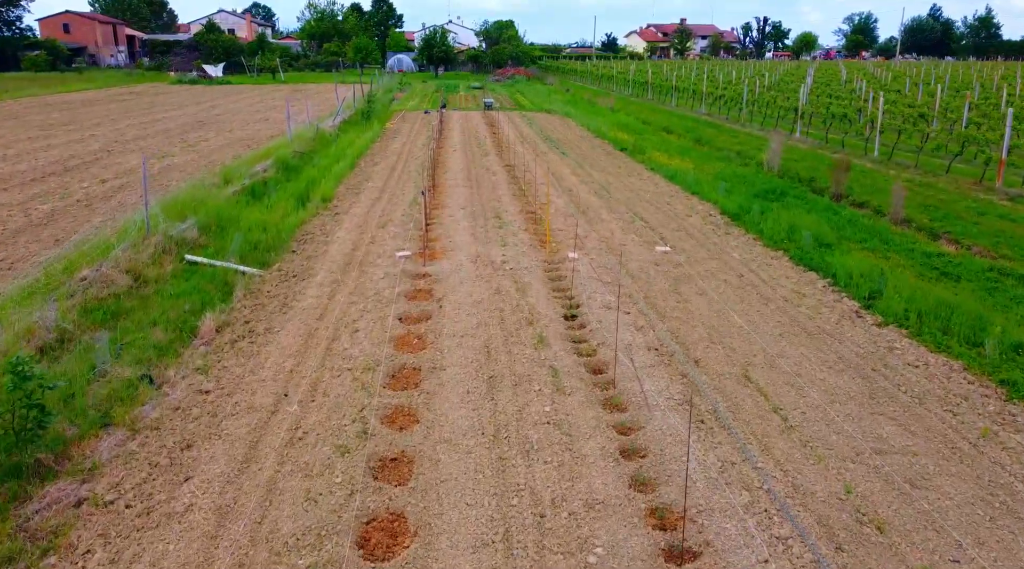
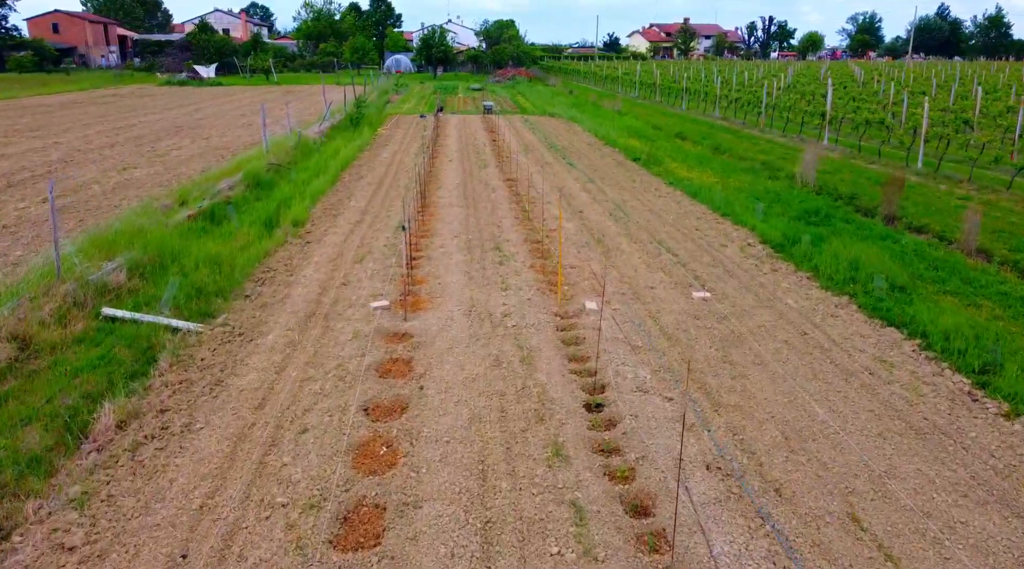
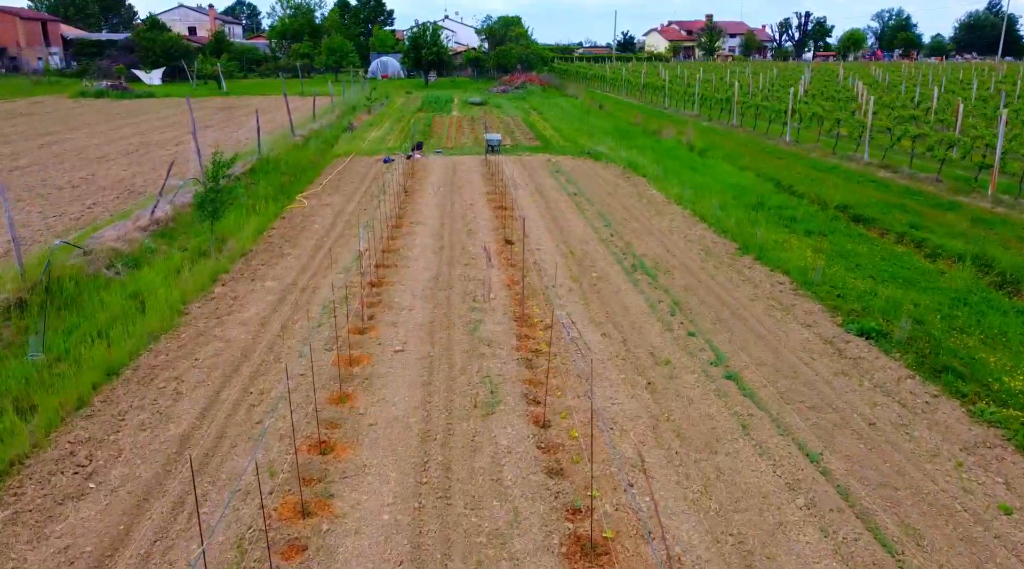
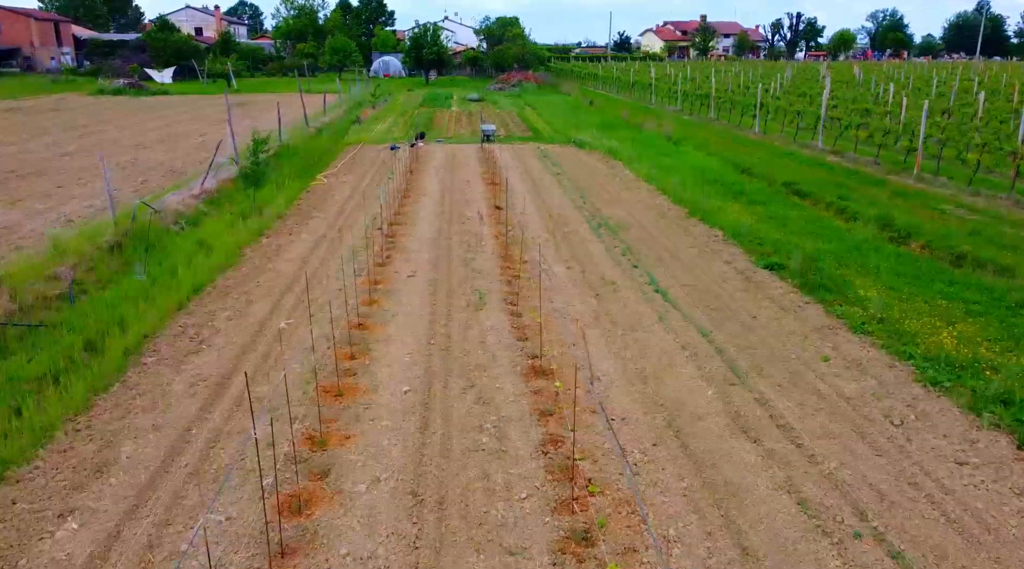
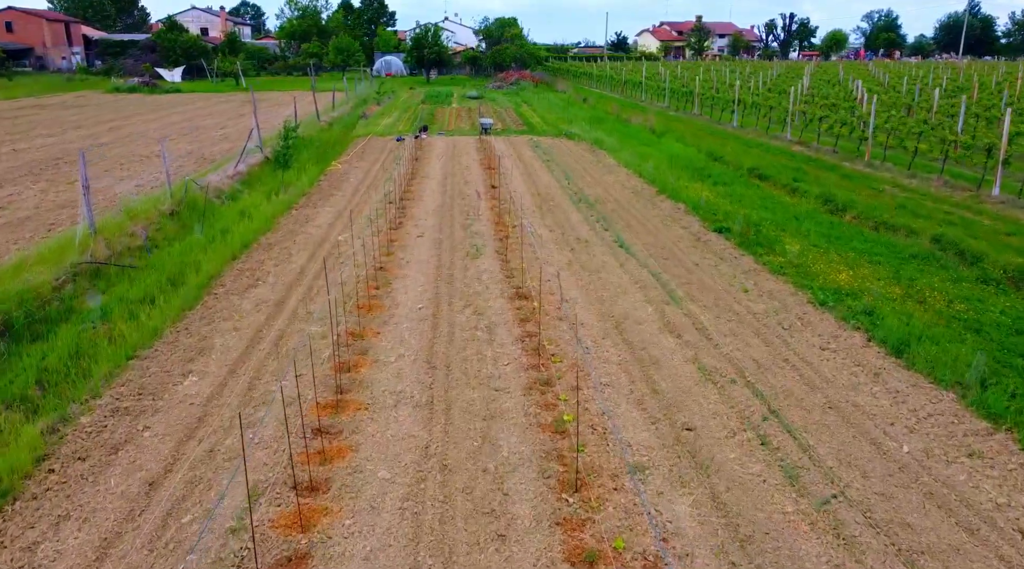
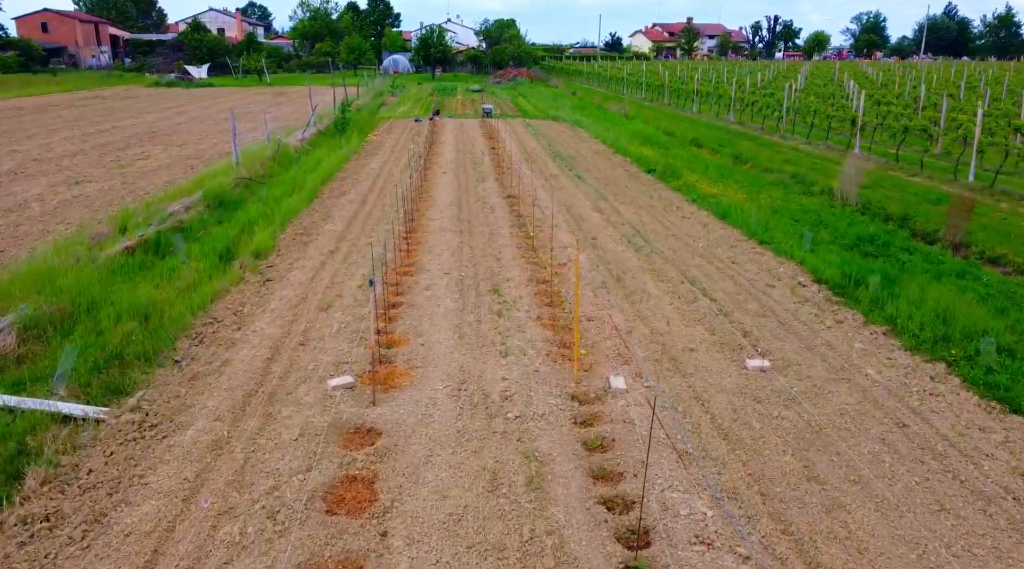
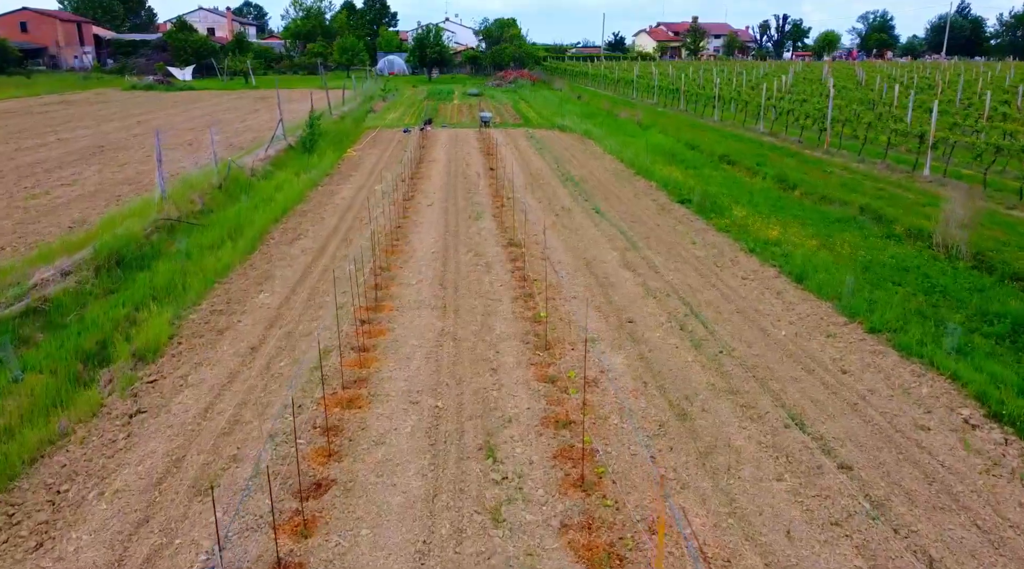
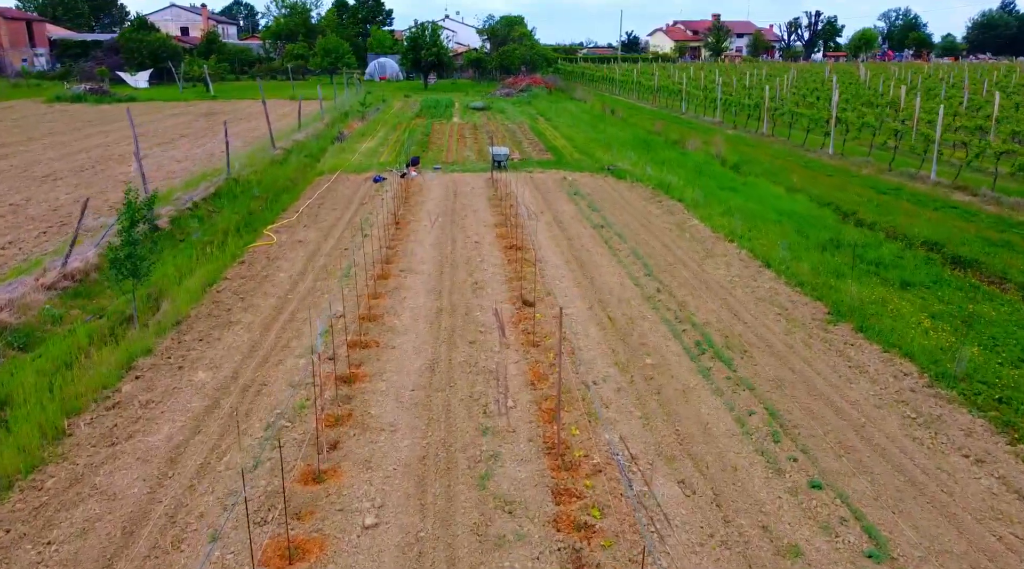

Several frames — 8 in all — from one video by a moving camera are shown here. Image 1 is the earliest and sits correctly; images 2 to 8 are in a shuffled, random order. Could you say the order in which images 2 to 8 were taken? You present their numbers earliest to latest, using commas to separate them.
2, 6, 7, 5, 4, 3, 8
